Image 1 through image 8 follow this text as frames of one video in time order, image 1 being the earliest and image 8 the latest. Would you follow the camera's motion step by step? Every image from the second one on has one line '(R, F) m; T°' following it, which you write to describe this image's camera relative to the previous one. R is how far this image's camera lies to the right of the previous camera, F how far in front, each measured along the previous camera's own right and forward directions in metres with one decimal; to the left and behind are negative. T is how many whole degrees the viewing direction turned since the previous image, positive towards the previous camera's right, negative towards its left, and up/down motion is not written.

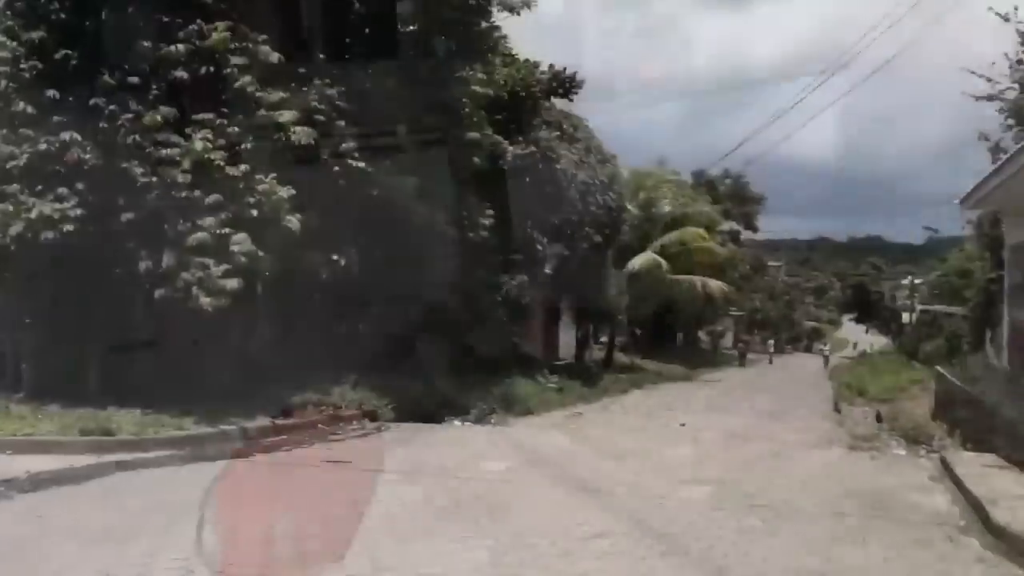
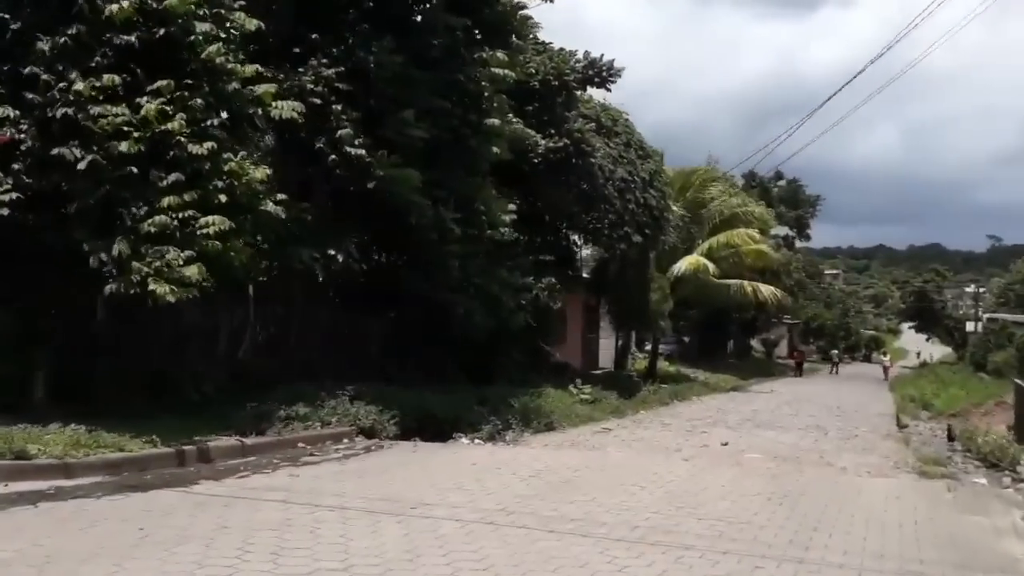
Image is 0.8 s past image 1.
(+0.5, +1.7) m; -3°
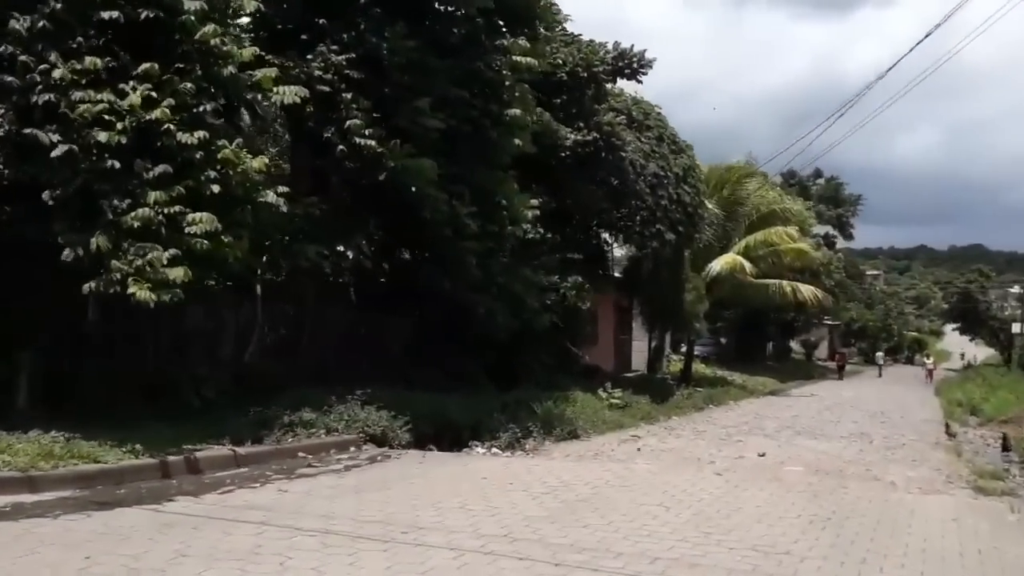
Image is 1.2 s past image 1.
(+0.2, +0.9) m; -2°
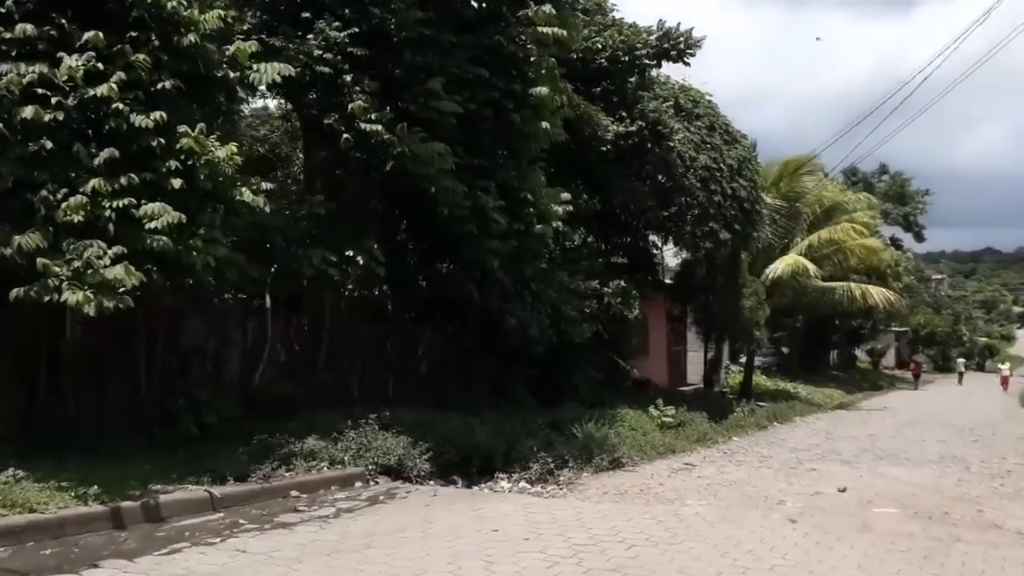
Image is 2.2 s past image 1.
(+0.3, +1.7) m; -4°
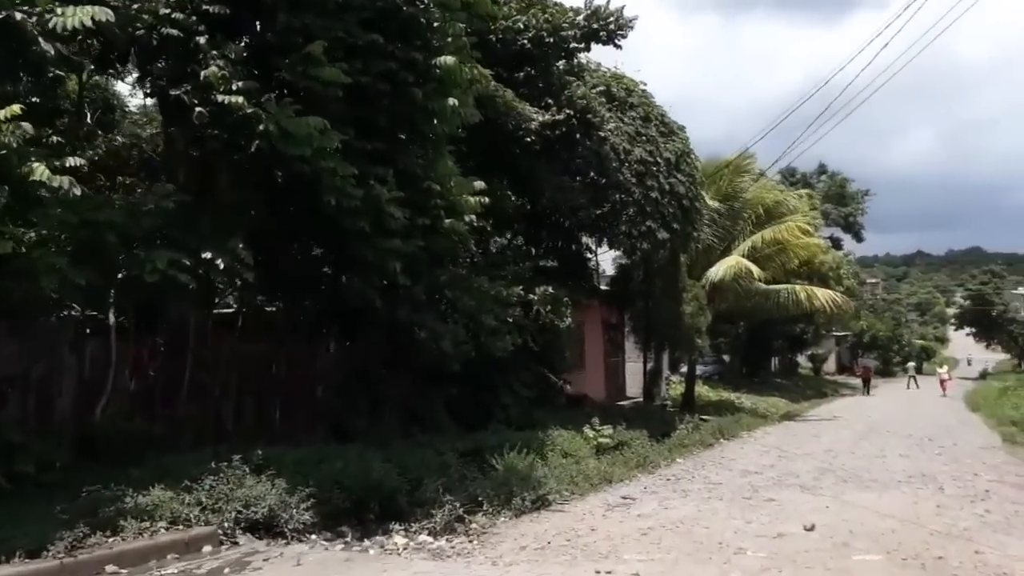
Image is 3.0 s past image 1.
(+0.5, +2.1) m; +4°
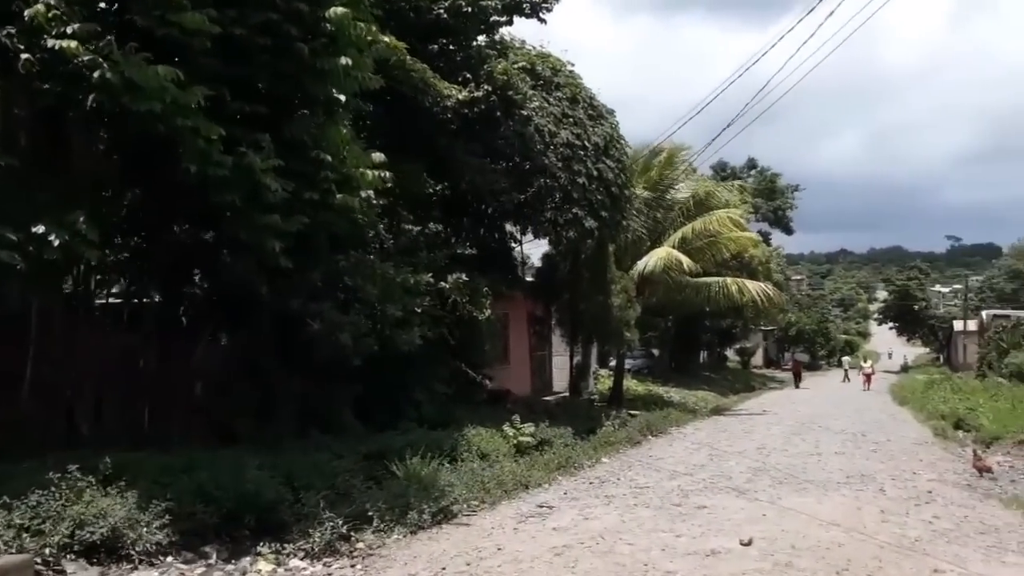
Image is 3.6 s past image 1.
(+0.3, +1.2) m; +4°
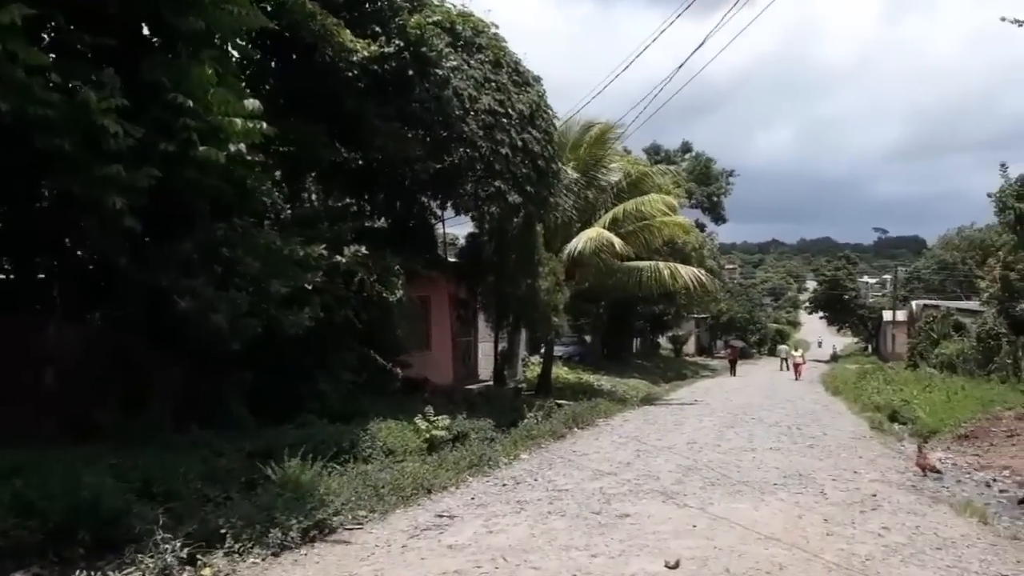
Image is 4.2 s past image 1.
(+0.4, +1.3) m; +4°
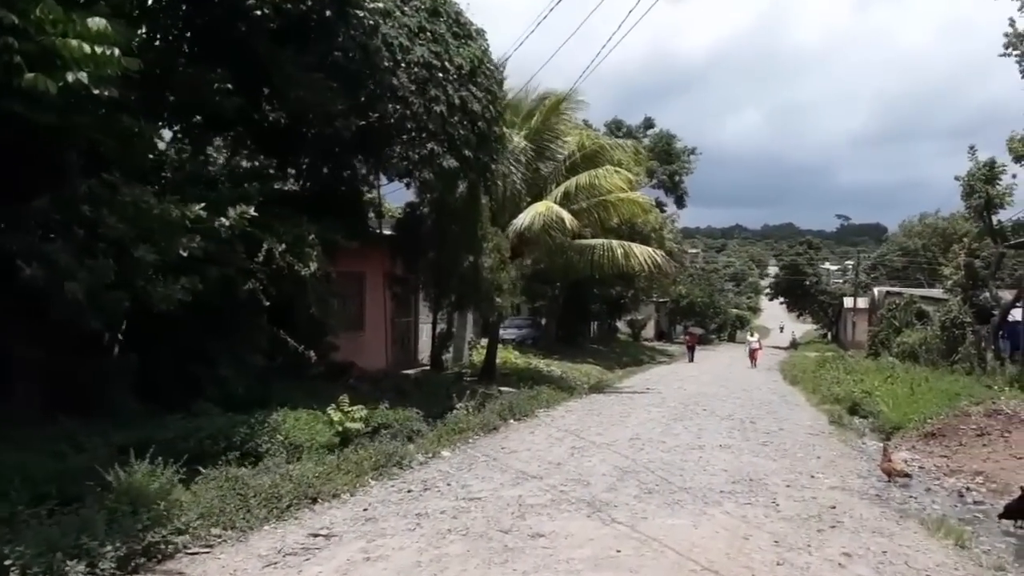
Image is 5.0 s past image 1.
(+0.5, +1.4) m; +2°
